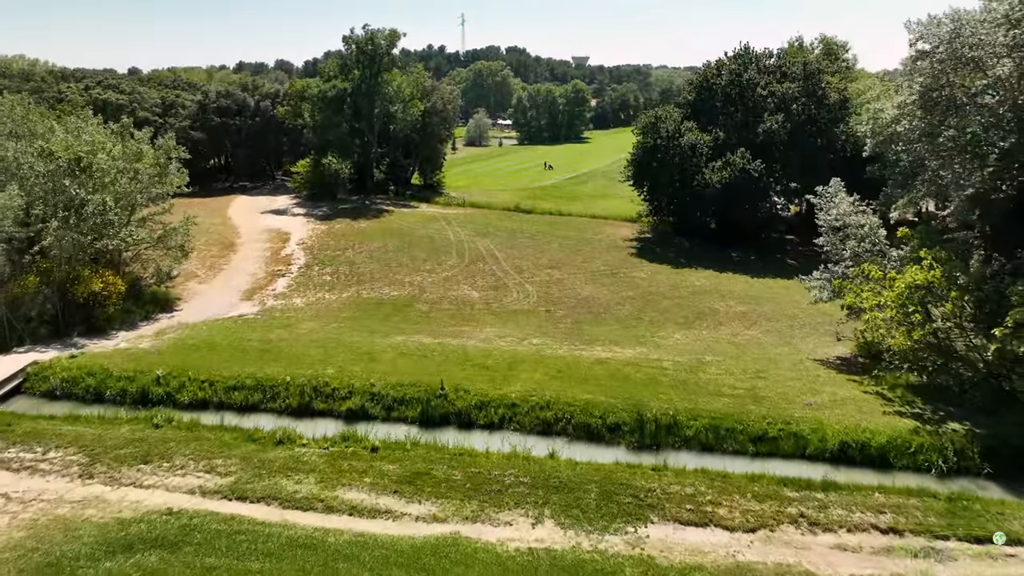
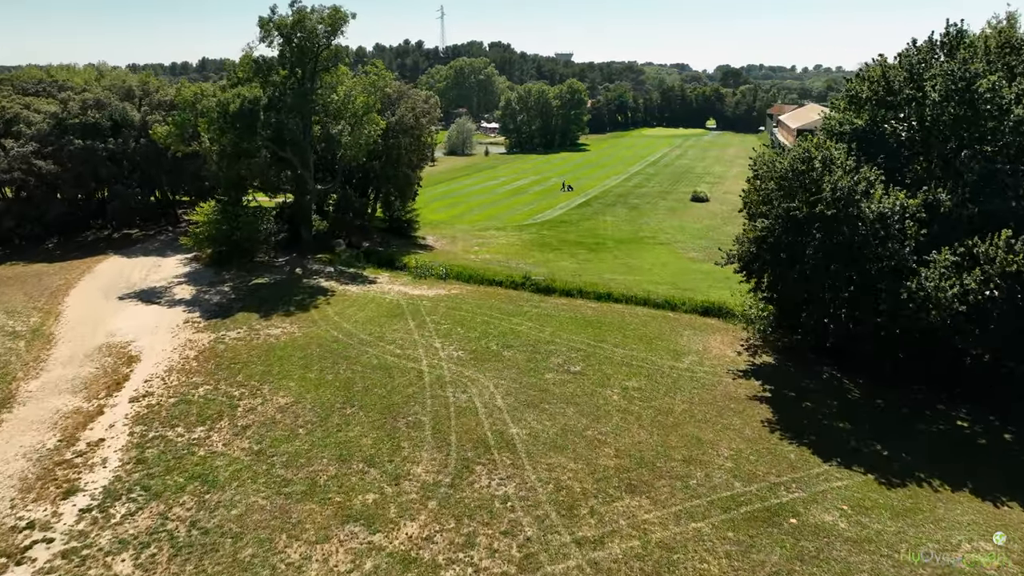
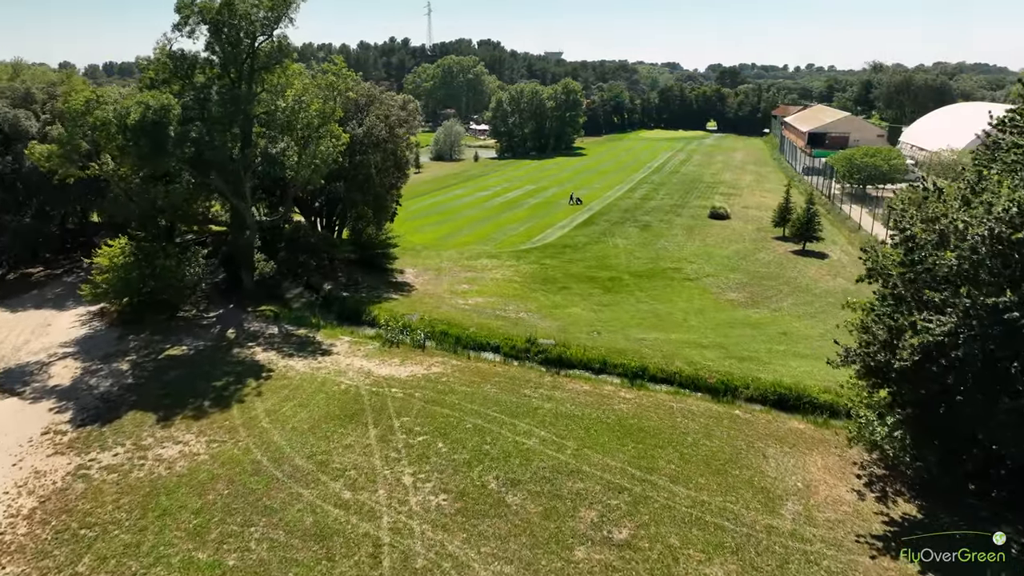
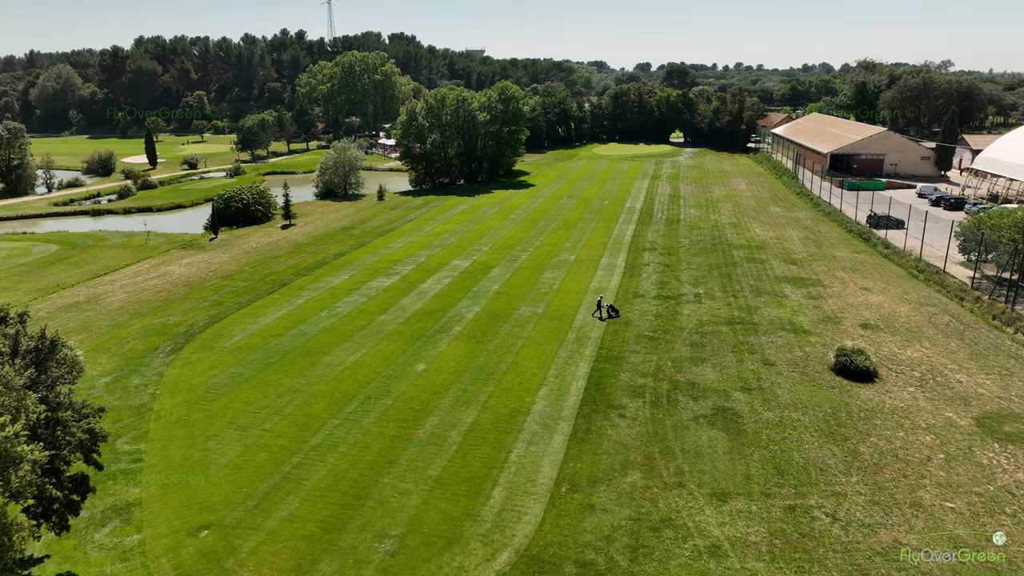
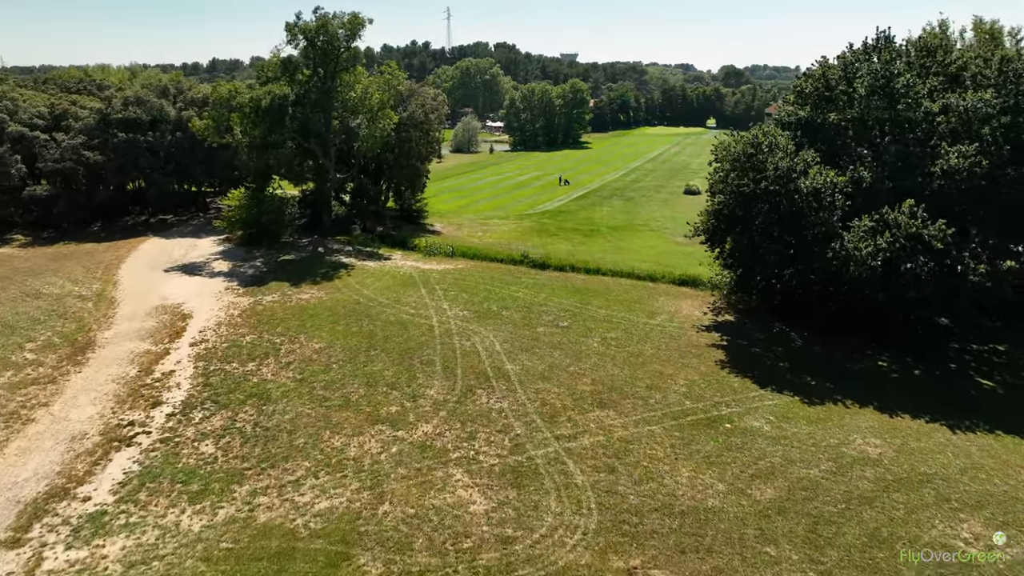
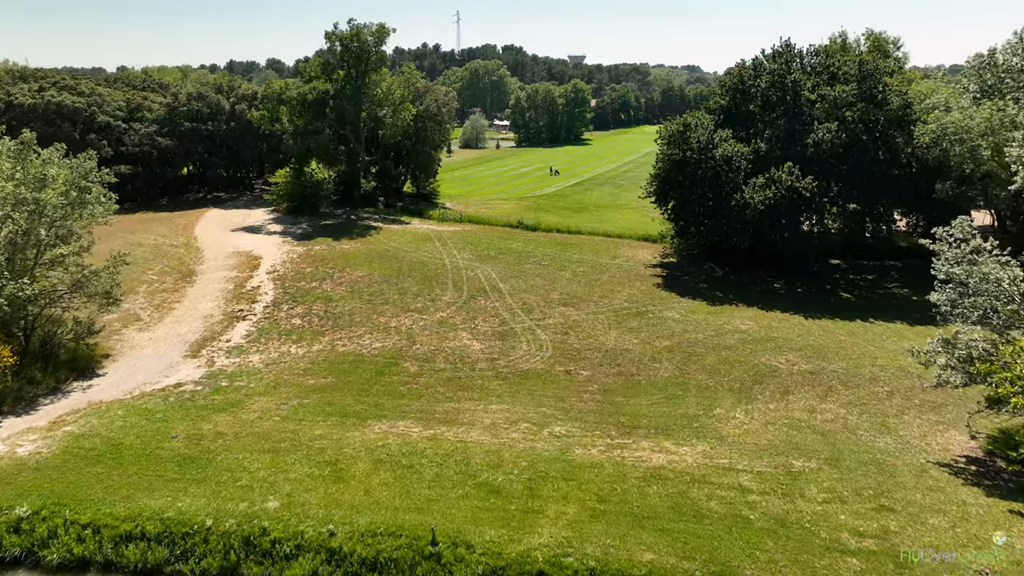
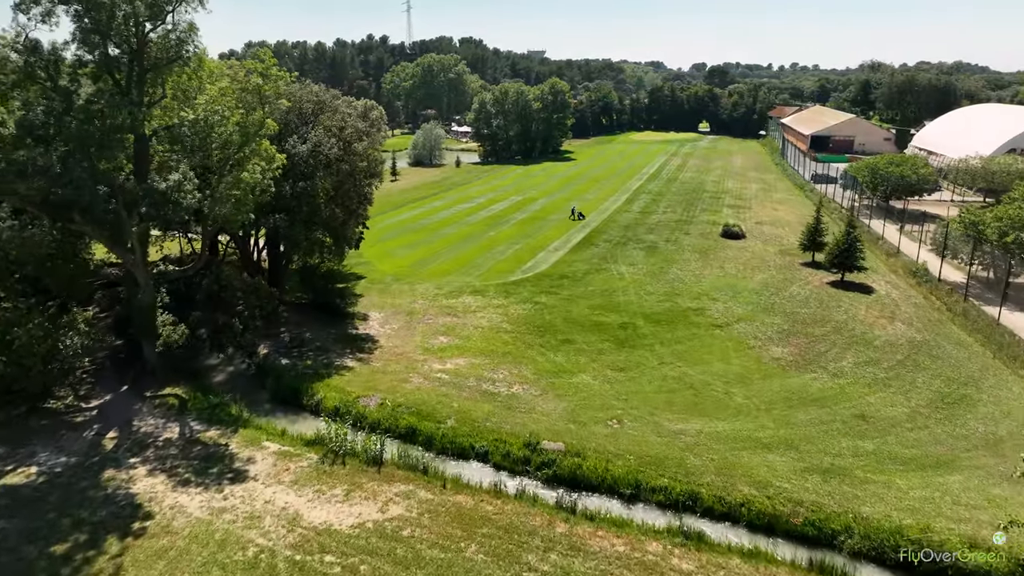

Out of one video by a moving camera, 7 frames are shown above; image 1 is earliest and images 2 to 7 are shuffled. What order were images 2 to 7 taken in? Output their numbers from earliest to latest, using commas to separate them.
6, 5, 2, 3, 7, 4
